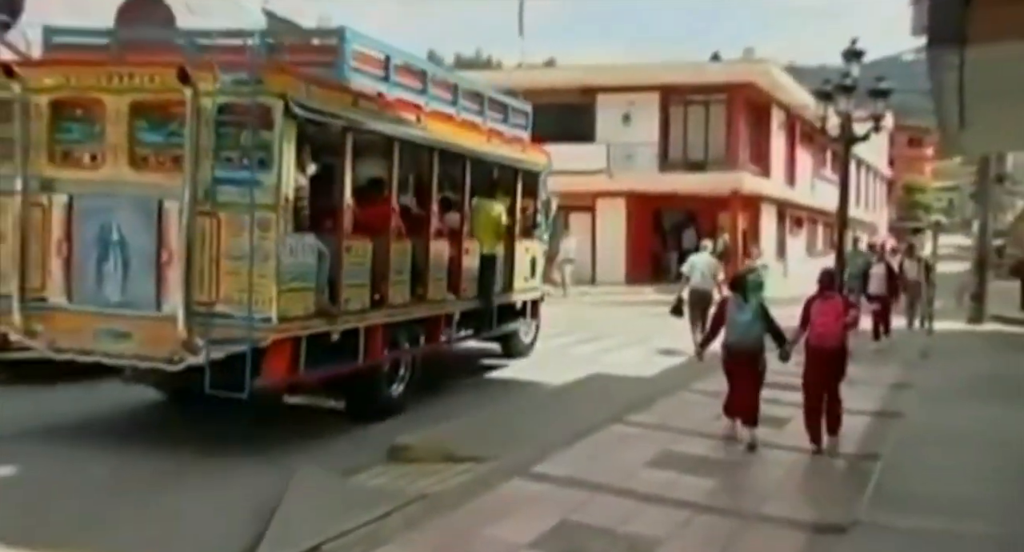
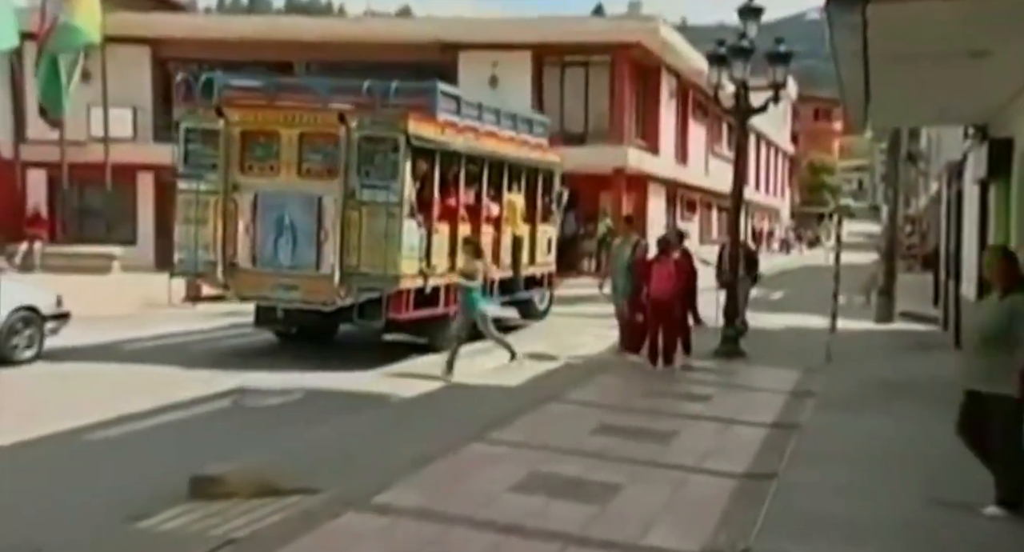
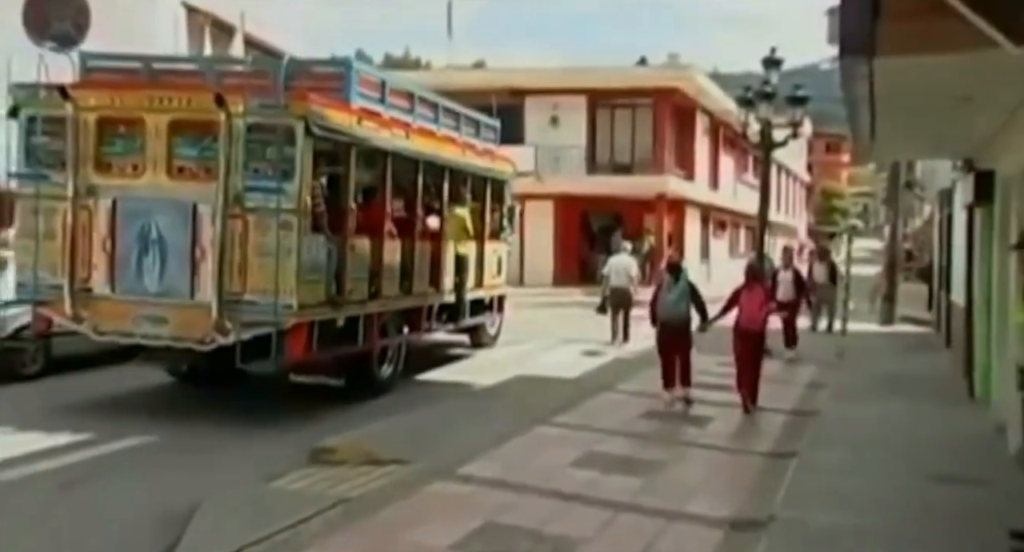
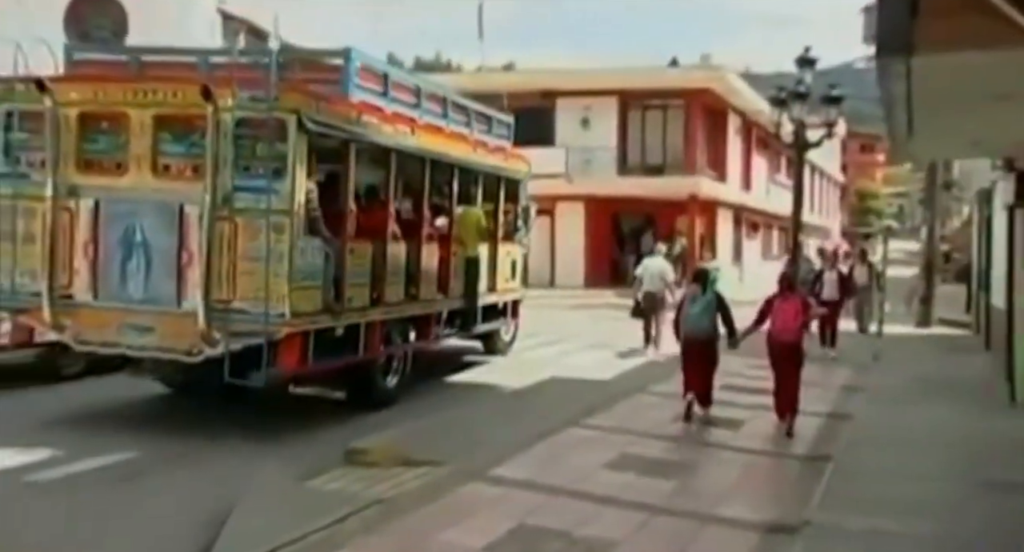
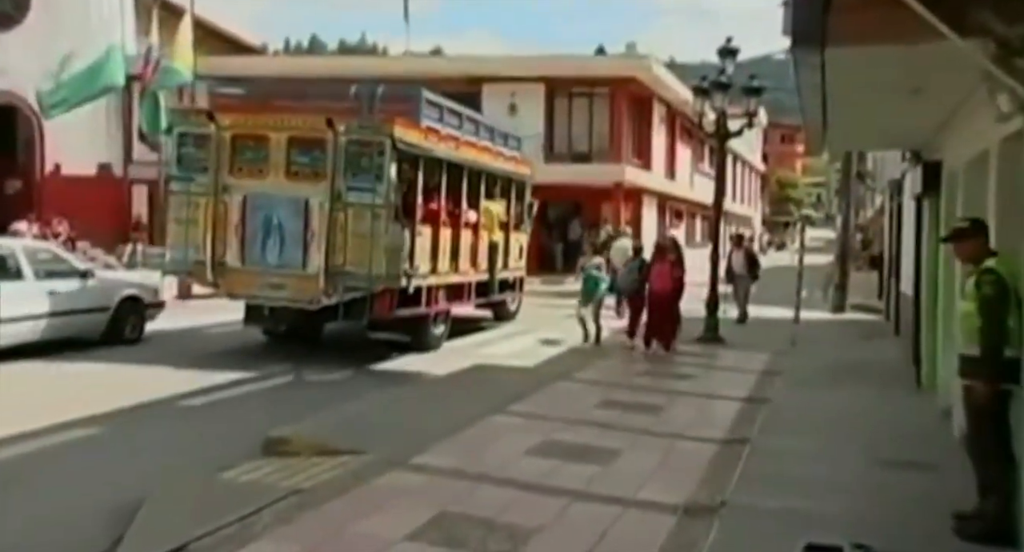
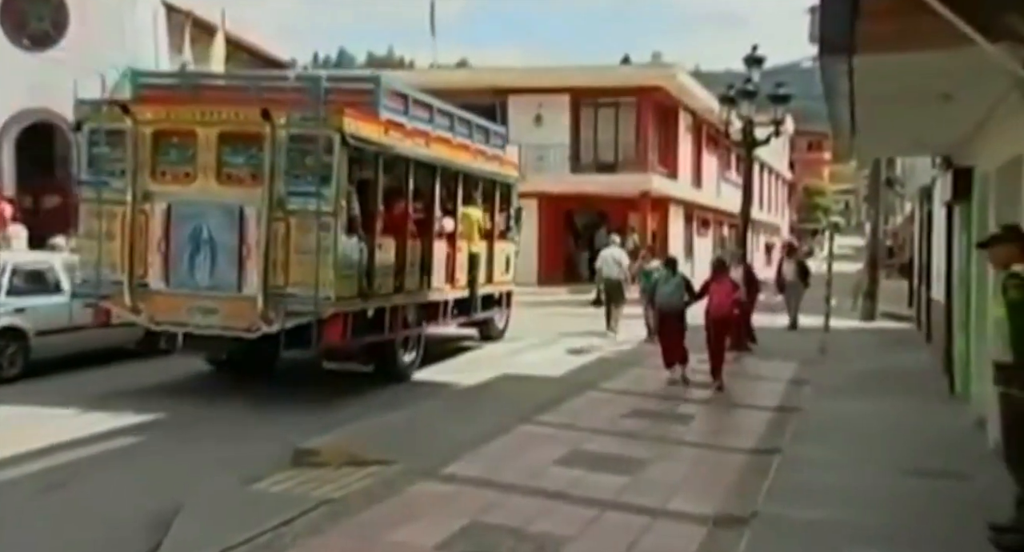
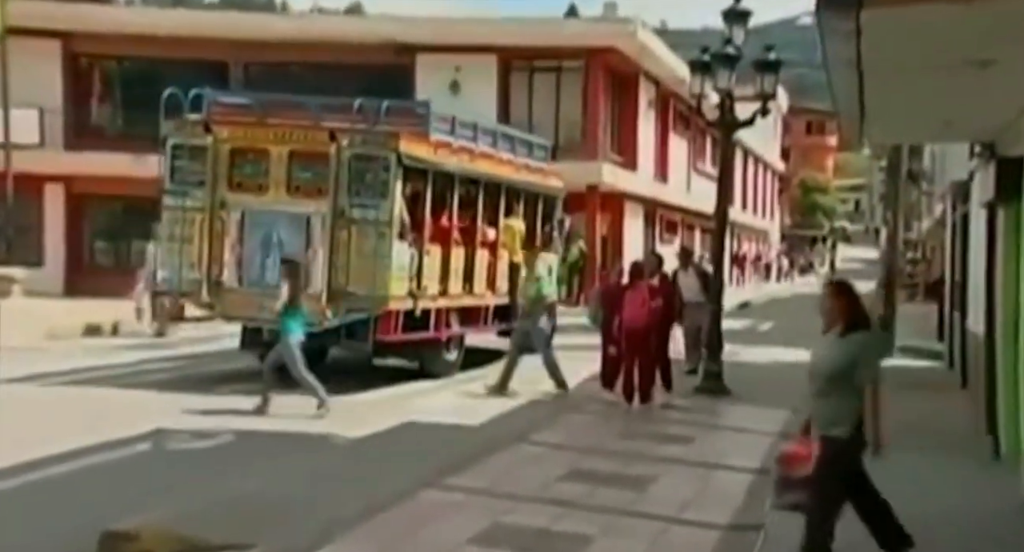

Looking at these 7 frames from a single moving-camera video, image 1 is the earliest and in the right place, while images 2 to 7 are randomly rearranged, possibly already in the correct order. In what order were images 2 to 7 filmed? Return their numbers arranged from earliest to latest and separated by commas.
4, 3, 6, 5, 2, 7
